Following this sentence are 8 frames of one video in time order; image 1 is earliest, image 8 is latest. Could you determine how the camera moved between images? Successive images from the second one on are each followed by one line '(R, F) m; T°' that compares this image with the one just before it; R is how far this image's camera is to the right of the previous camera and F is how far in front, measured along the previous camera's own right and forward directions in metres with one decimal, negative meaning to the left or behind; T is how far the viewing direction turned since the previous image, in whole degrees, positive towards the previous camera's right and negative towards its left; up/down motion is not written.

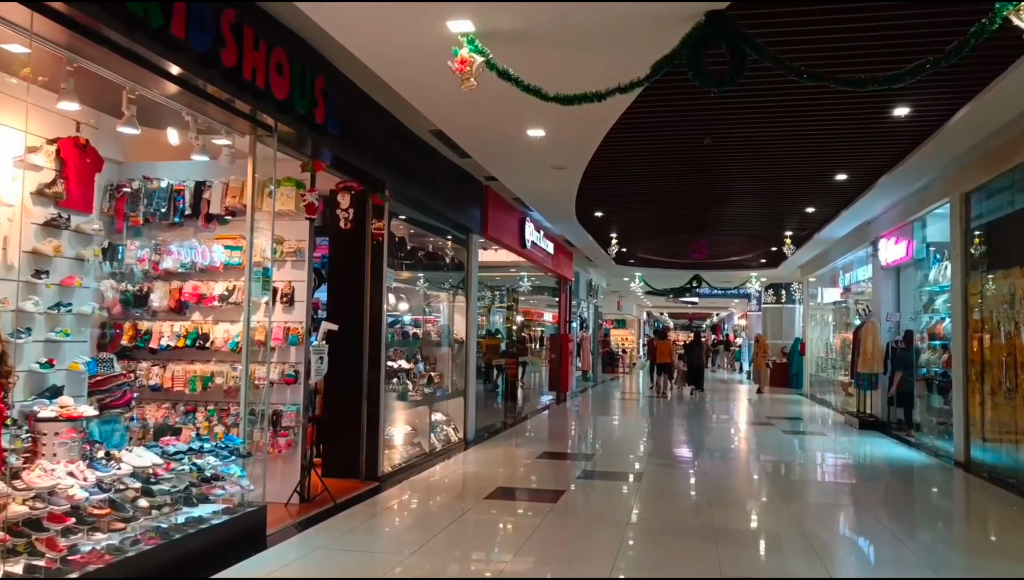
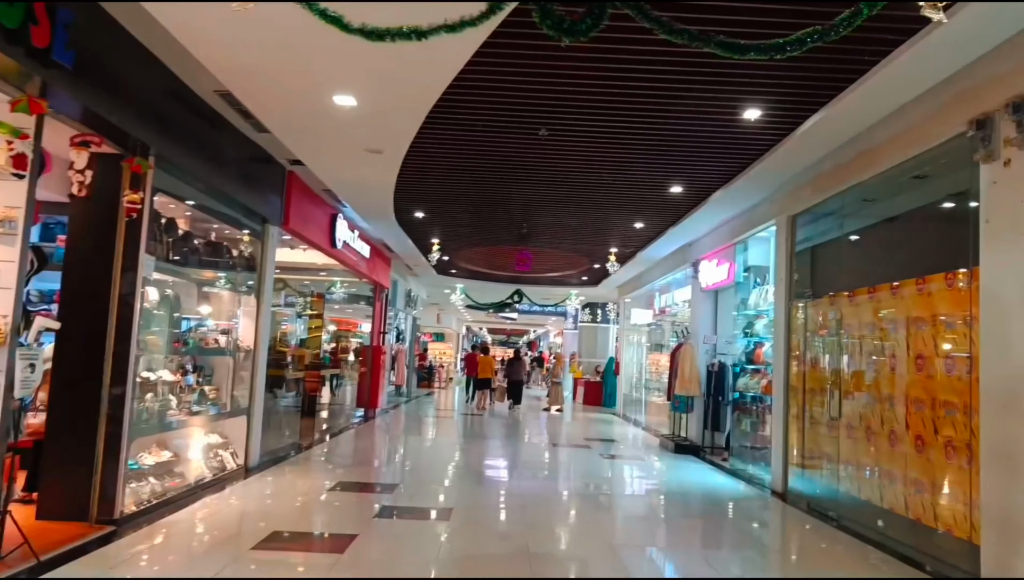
(+0.1, +0.9) m; +11°
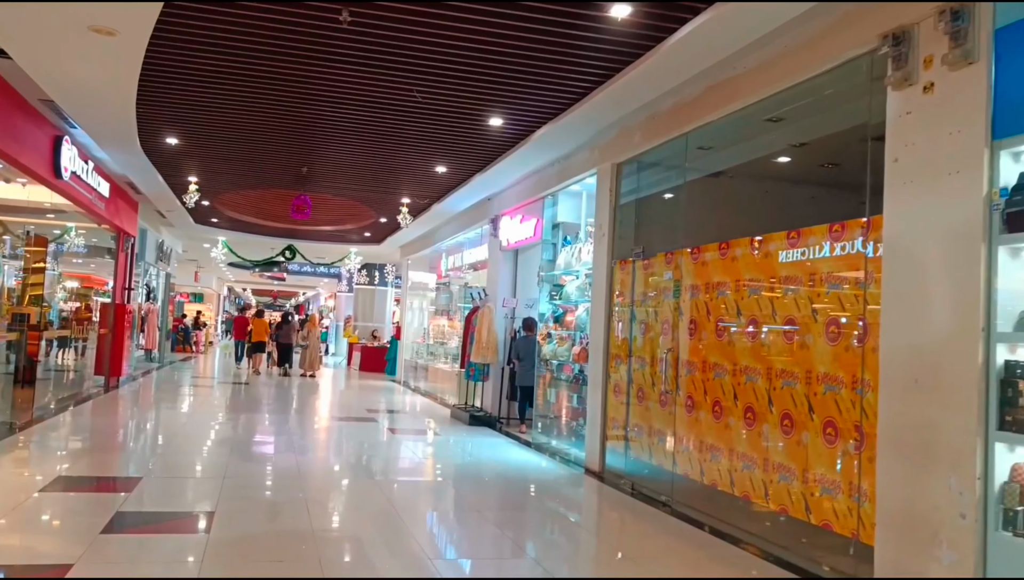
(-0.1, +1.0) m; +15°
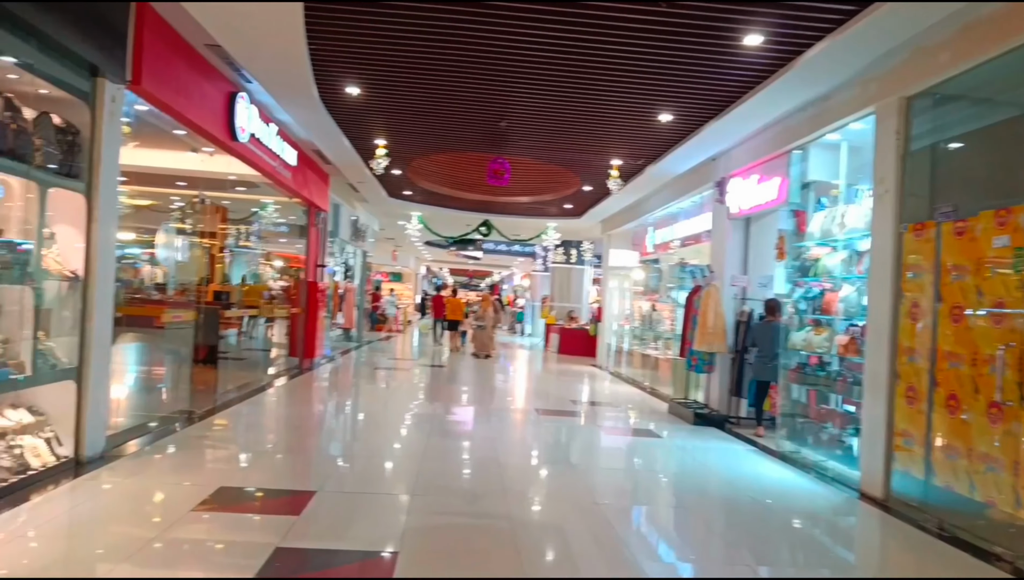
(-0.3, +1.0) m; -12°
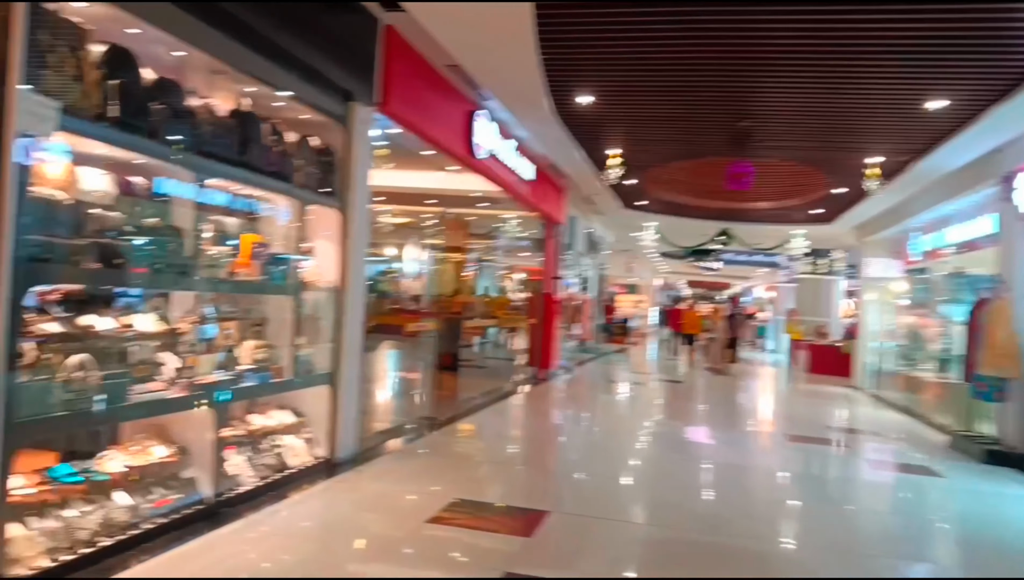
(0.0, +0.1) m; -15°
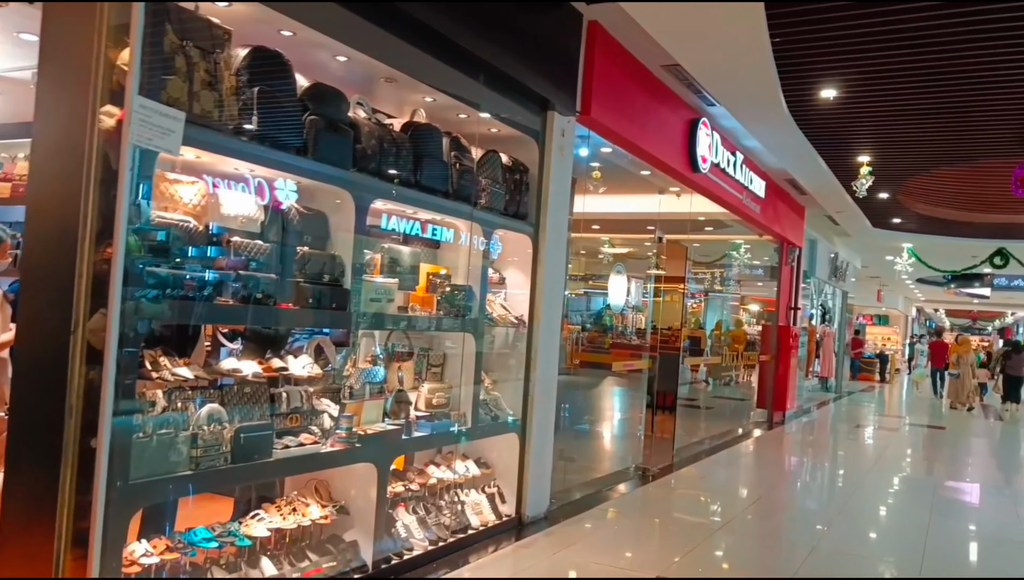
(0.0, +0.6) m; -14°
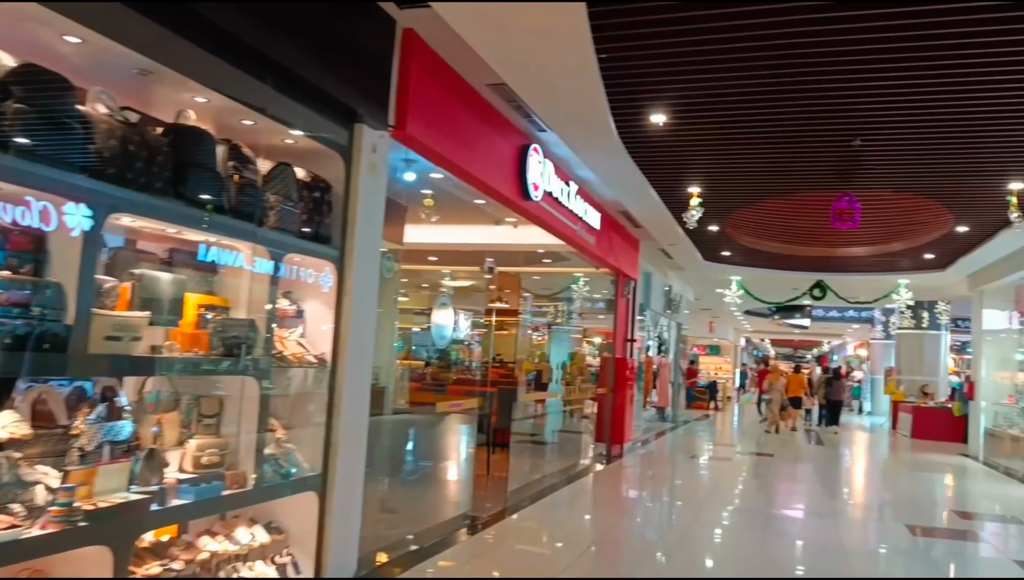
(+0.2, +0.4) m; +10°
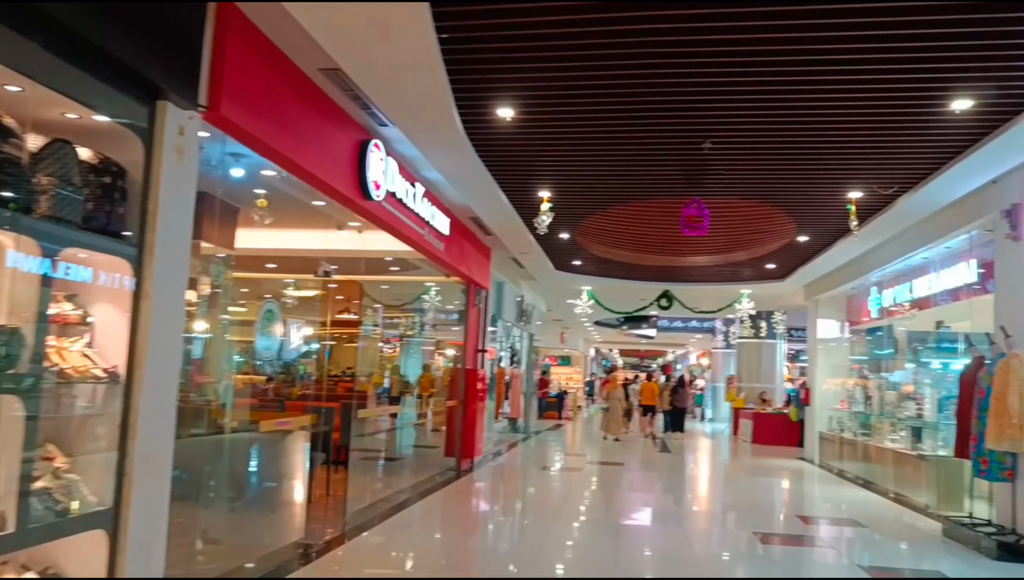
(+0.1, +0.3) m; +9°
